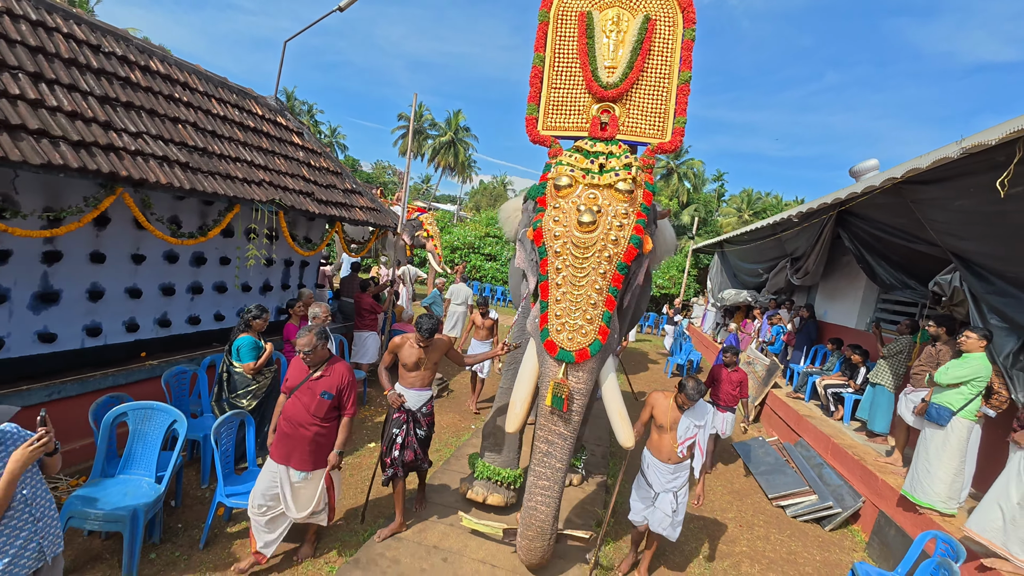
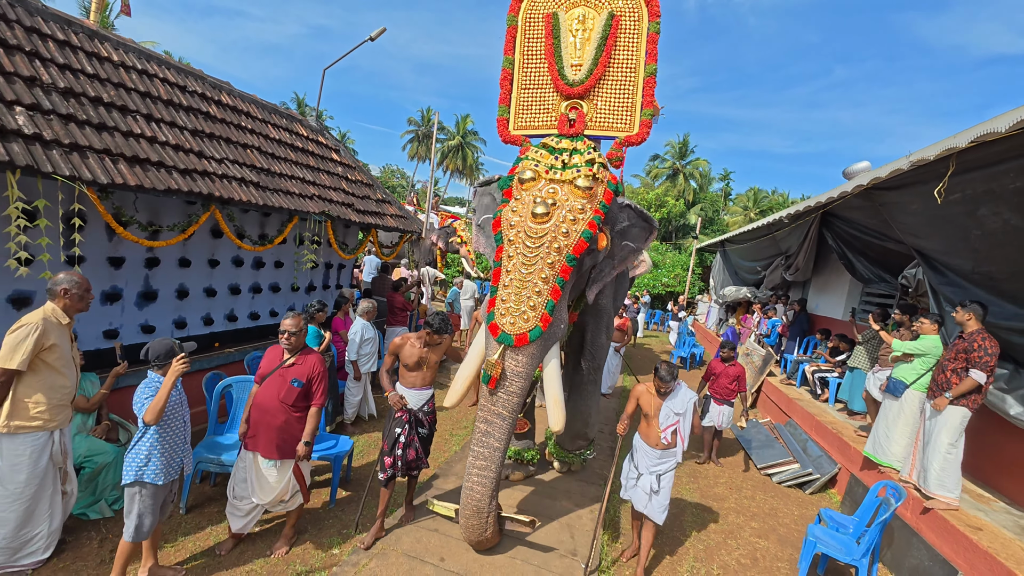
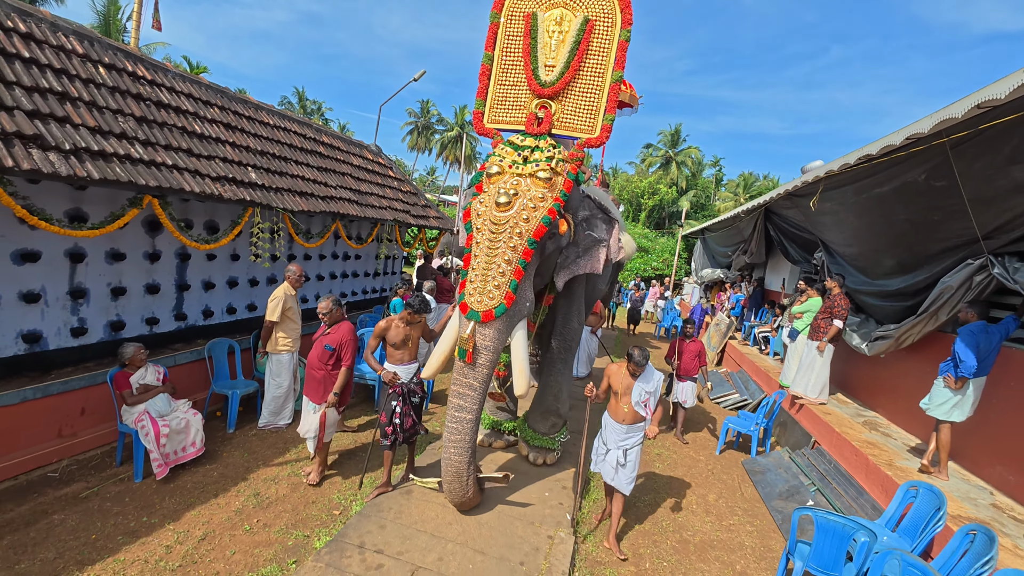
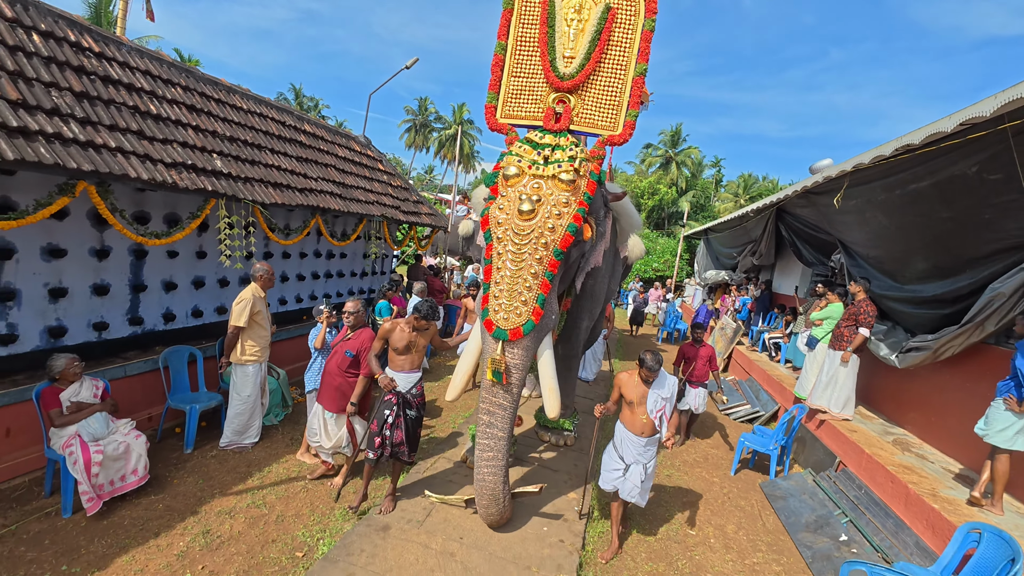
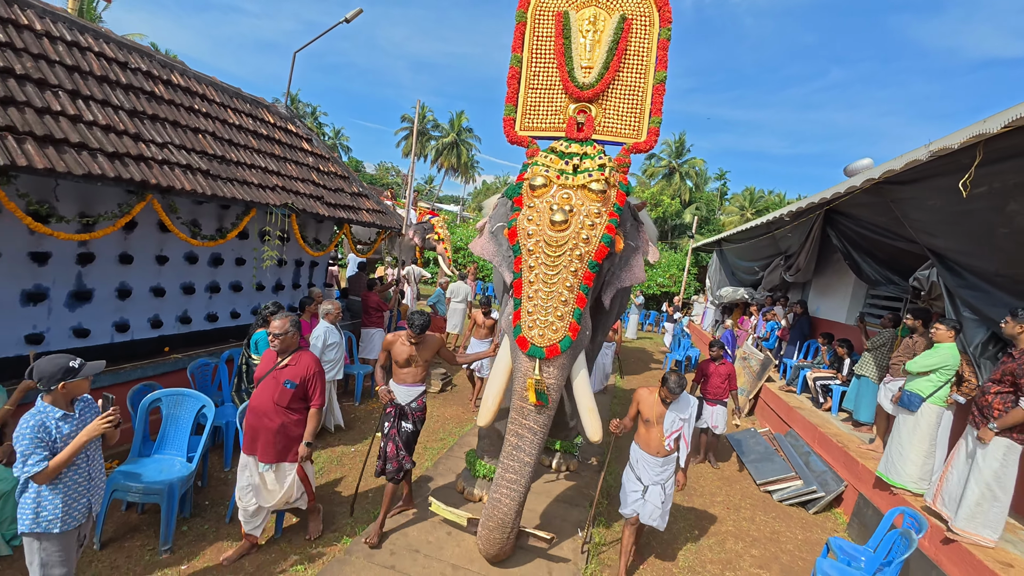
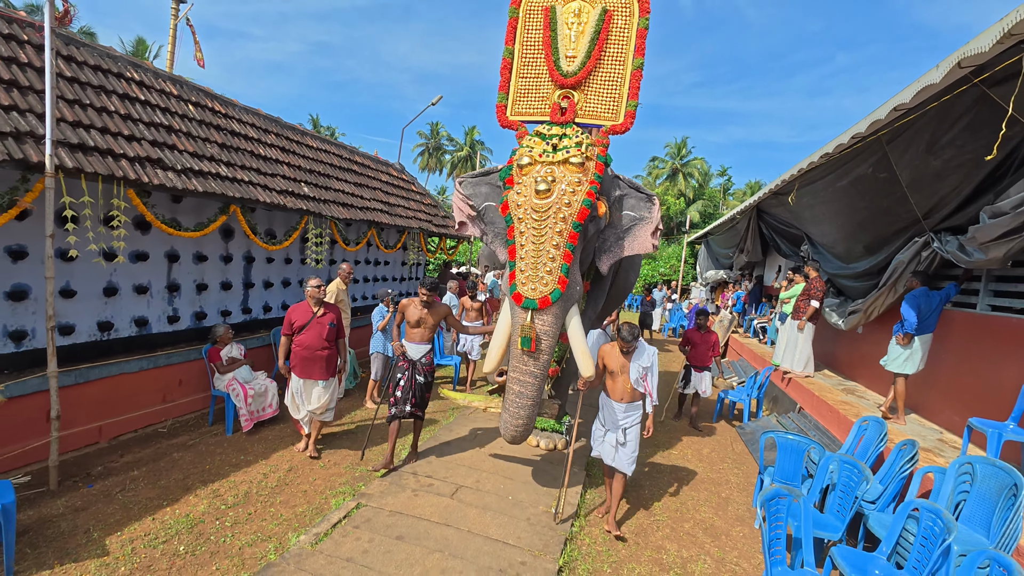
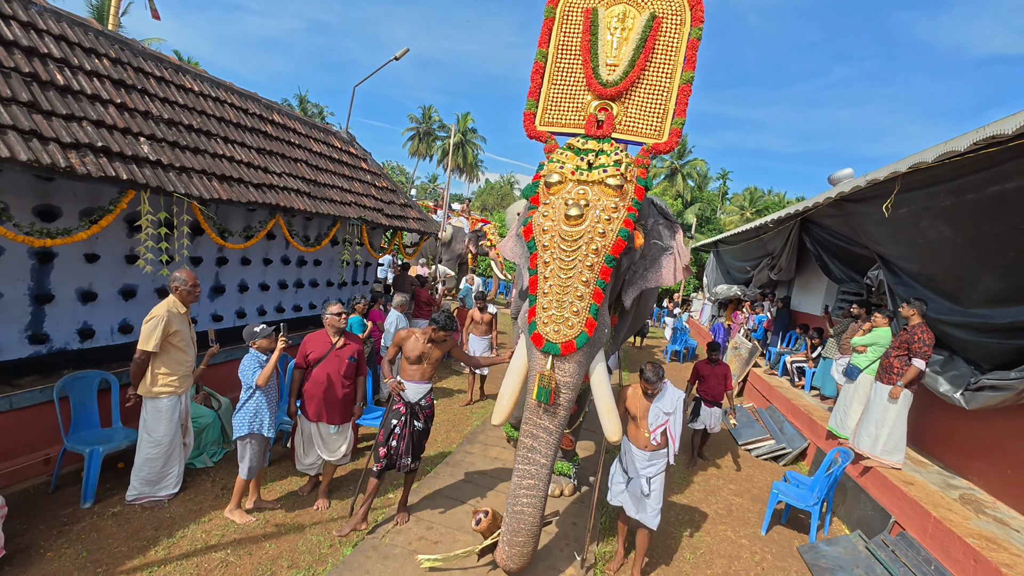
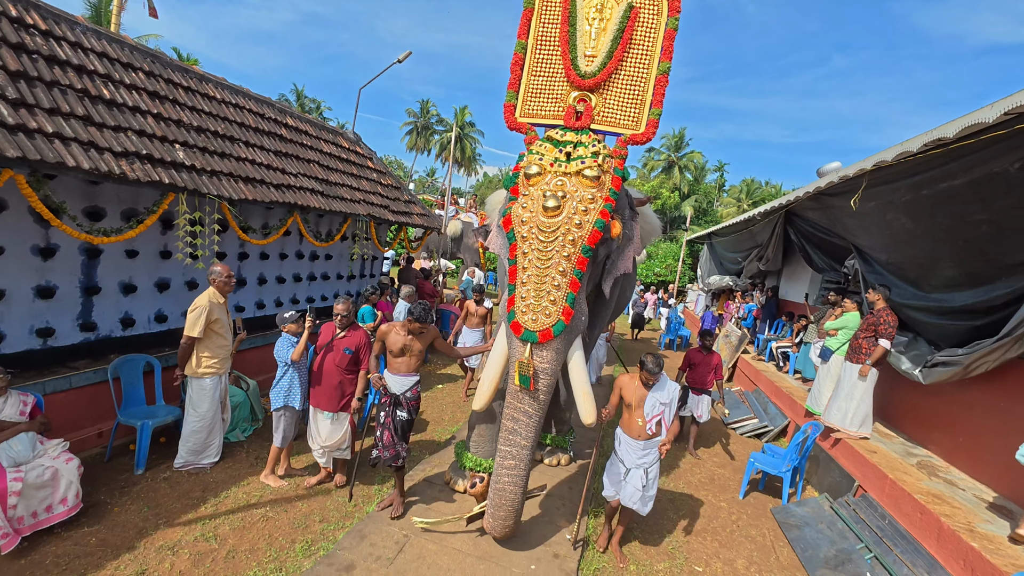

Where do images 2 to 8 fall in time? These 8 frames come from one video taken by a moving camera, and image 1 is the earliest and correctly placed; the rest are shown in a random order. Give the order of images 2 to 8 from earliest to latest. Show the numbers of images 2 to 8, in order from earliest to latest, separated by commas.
5, 2, 7, 8, 4, 3, 6
